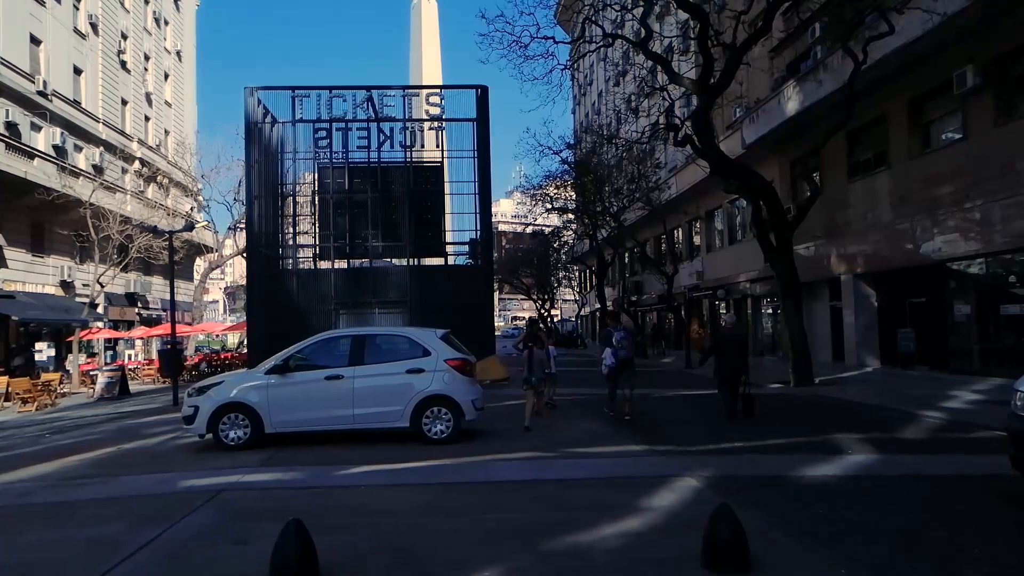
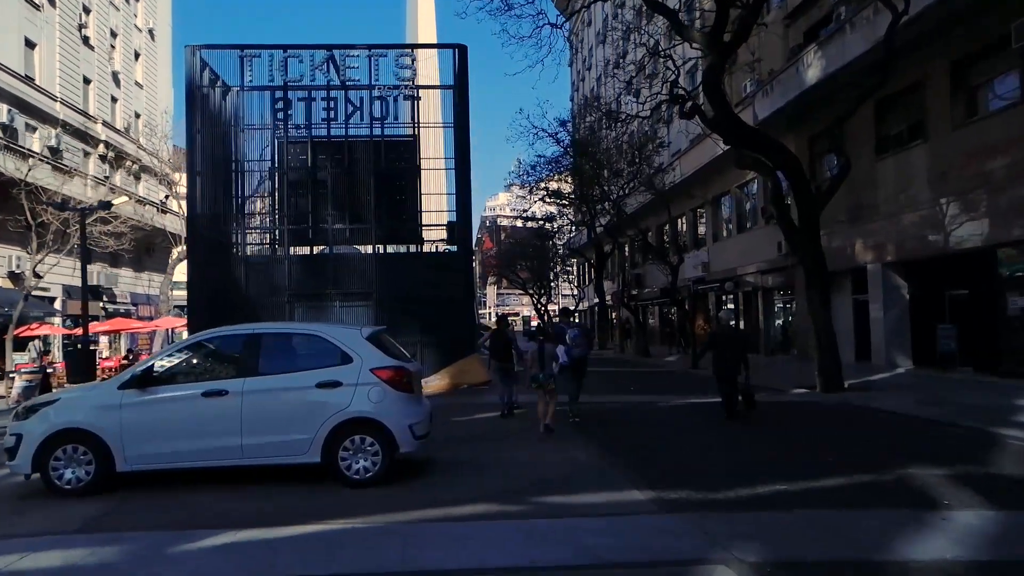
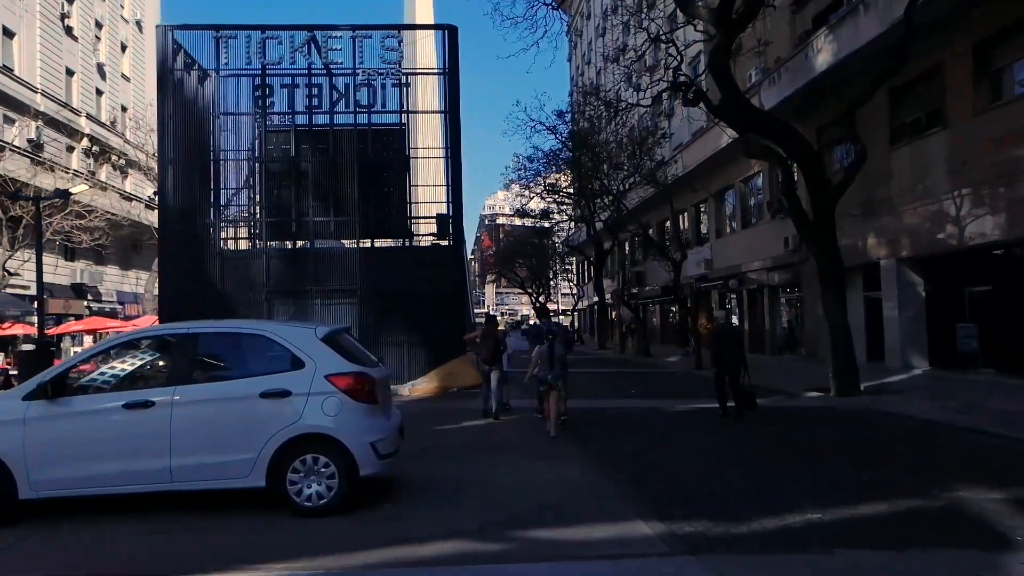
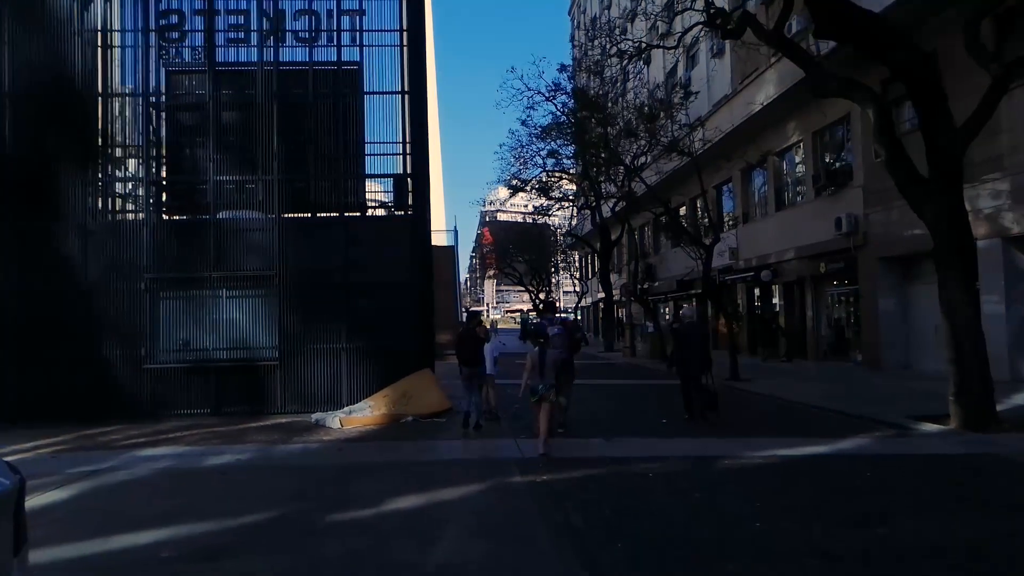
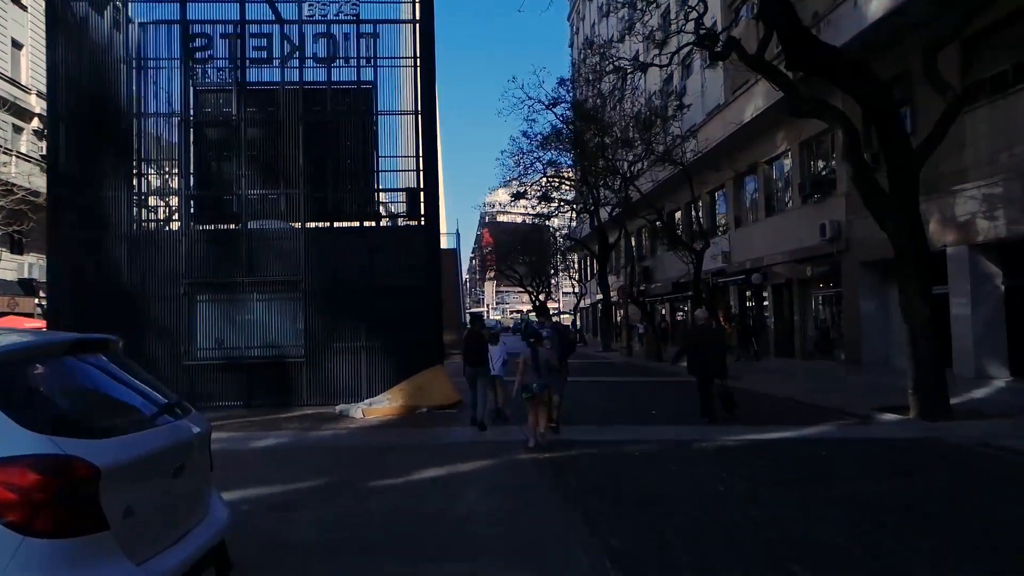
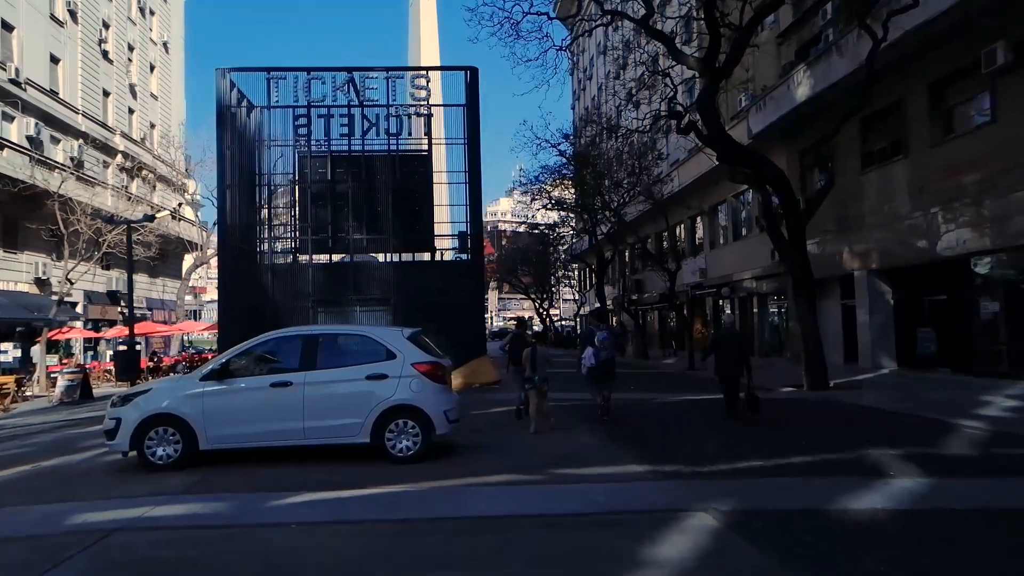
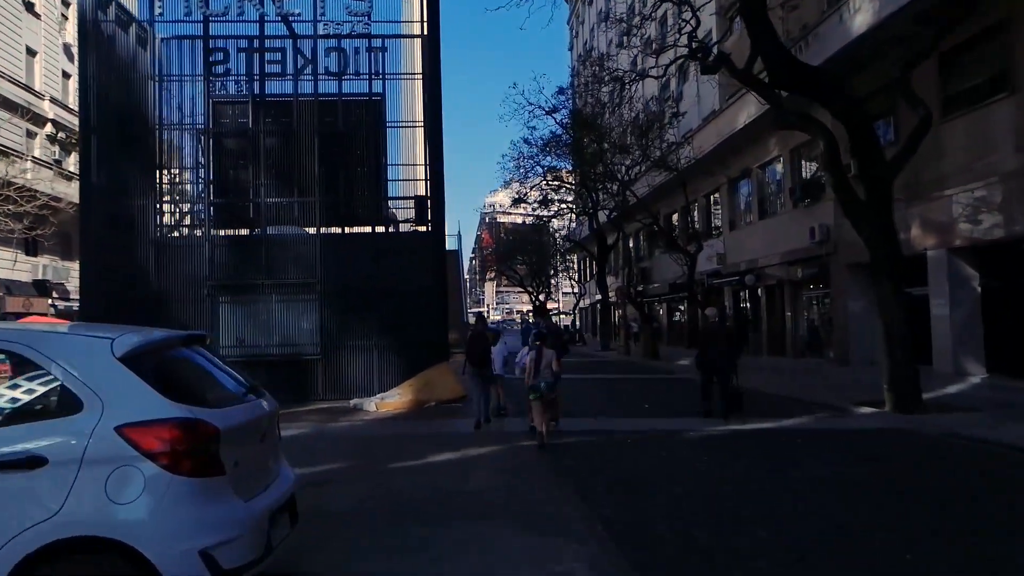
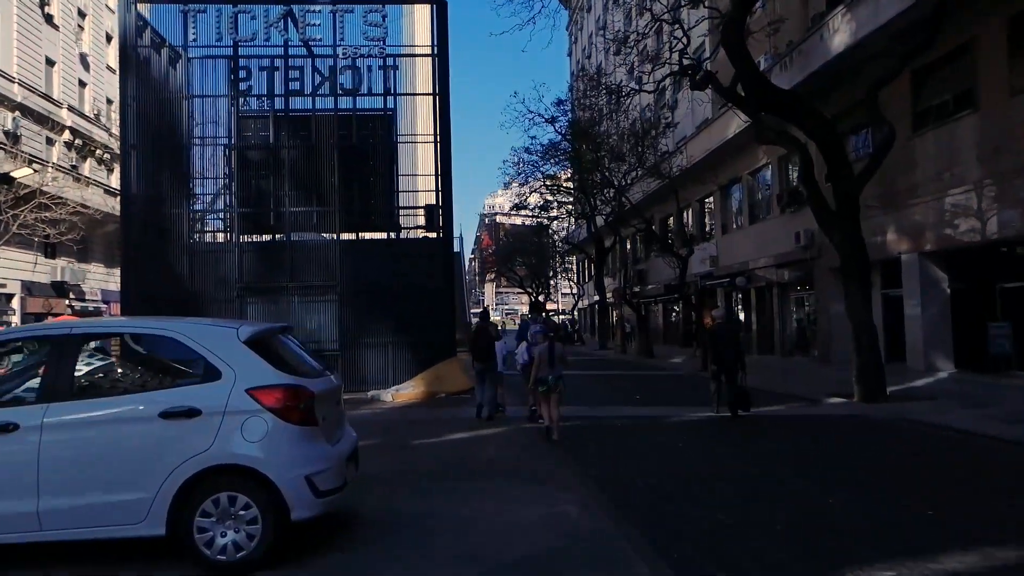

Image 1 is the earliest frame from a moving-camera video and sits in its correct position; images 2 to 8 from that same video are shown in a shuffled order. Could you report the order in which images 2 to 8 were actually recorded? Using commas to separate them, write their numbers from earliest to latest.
6, 2, 3, 8, 7, 5, 4
